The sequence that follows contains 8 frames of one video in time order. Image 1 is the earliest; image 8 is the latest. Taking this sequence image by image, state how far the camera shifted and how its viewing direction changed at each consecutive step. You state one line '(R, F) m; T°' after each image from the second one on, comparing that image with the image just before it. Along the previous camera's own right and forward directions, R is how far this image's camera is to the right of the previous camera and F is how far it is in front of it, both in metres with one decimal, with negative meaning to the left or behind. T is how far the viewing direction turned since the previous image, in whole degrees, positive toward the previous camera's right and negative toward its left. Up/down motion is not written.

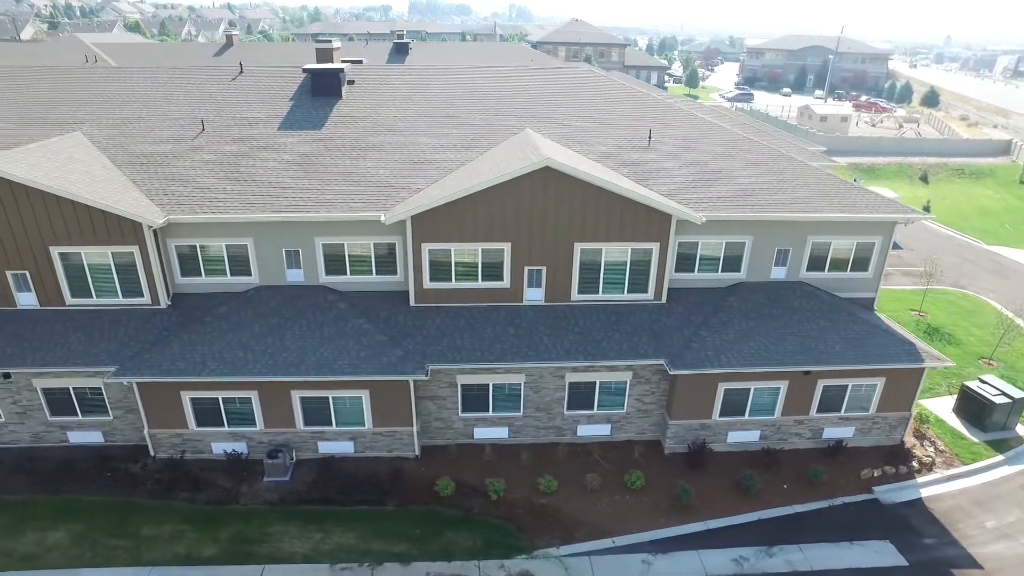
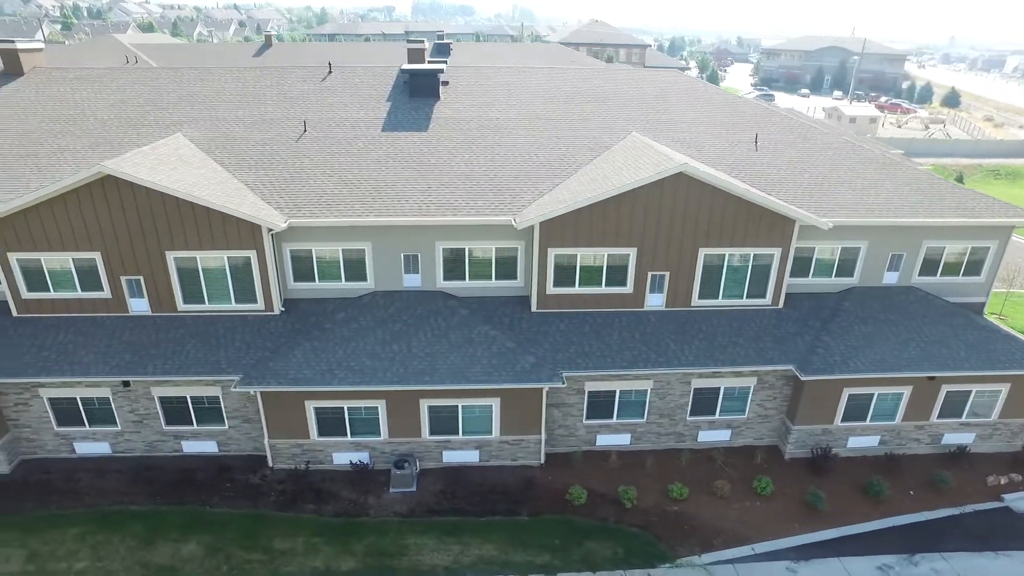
(-6.7, +0.3) m; 0°
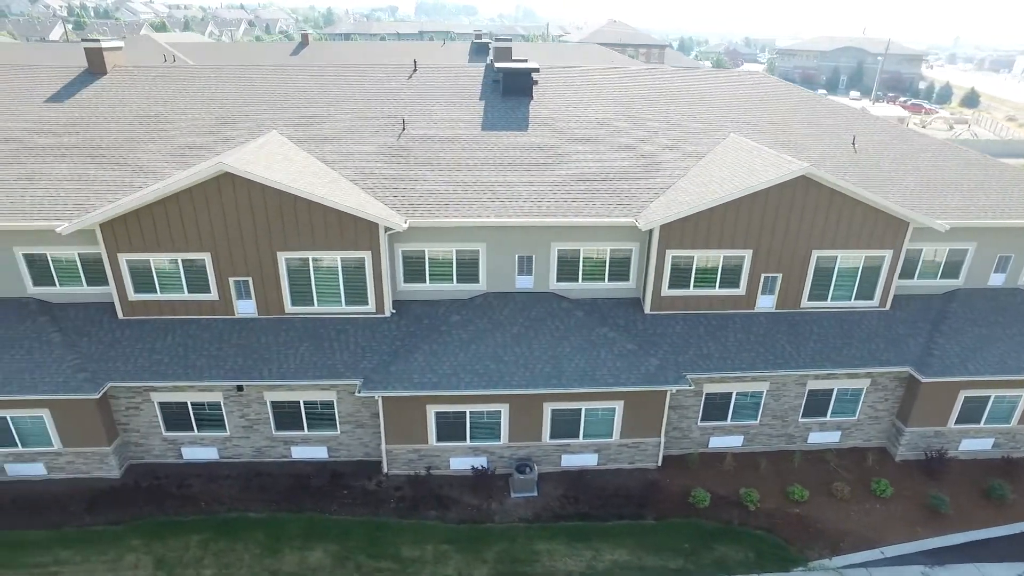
(-6.1, +0.3) m; 0°
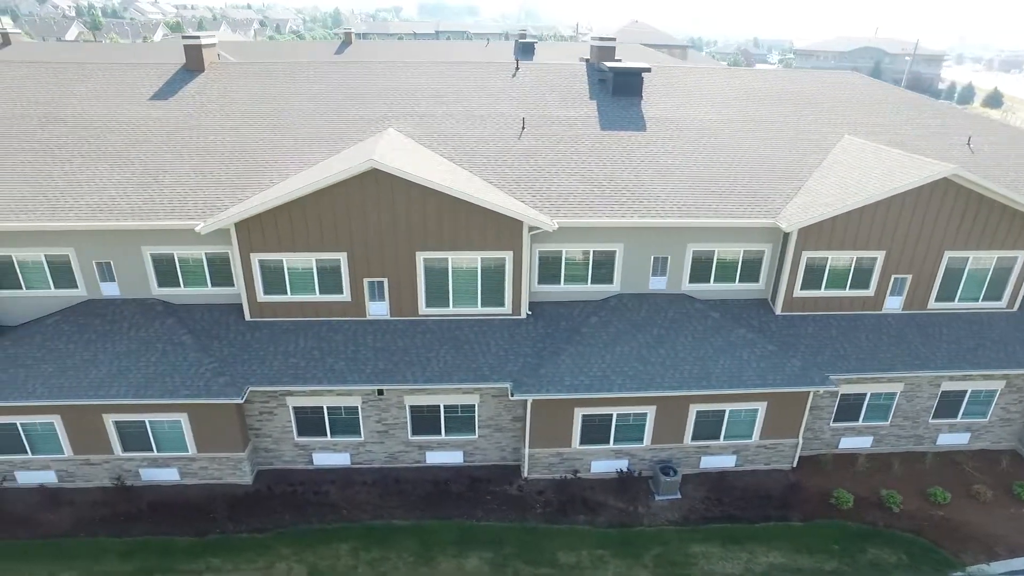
(-7.1, +0.2) m; 0°
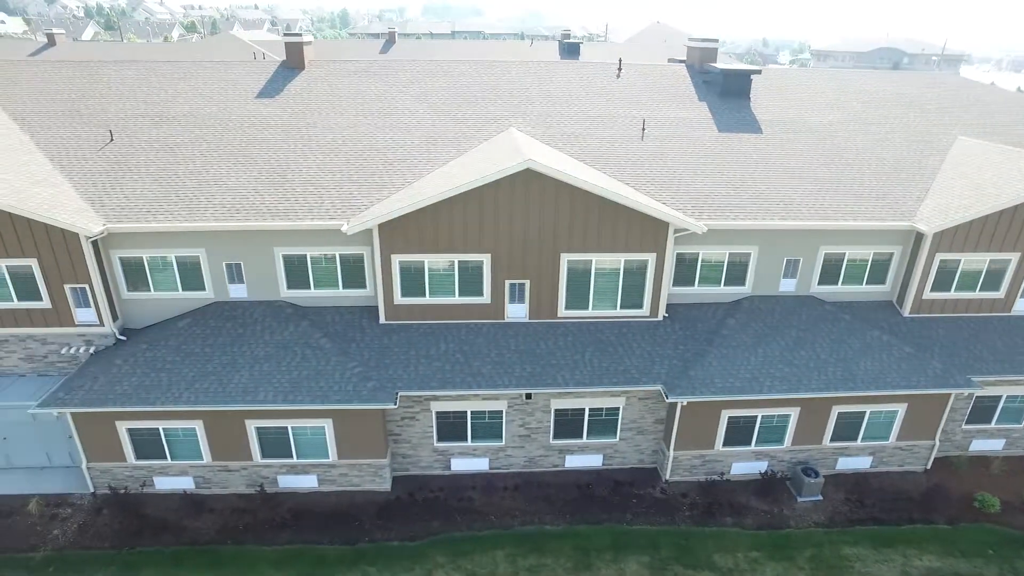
(-7.0, +0.2) m; 0°
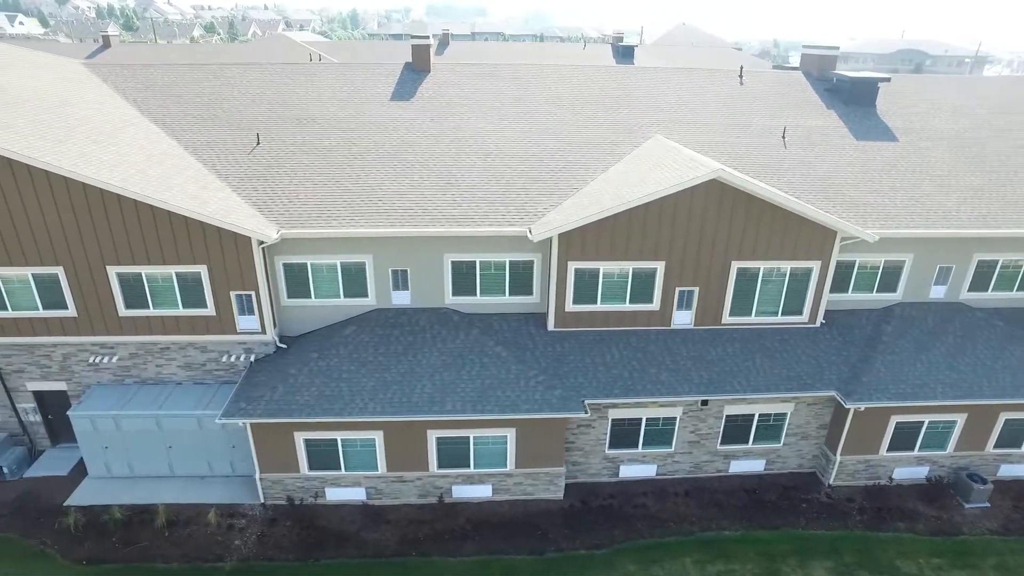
(-8.5, 0.0) m; 0°
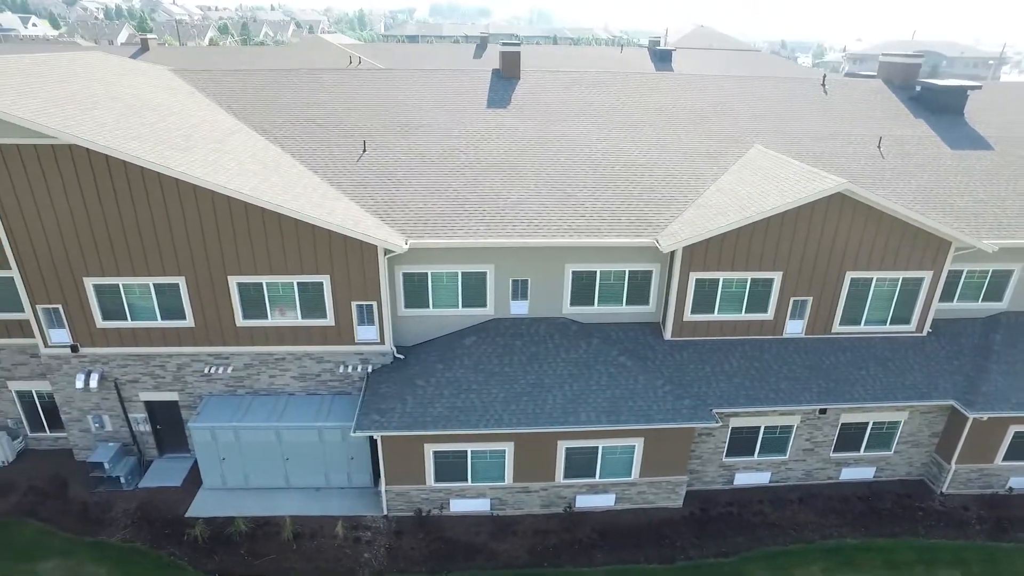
(-5.9, 0.0) m; 0°
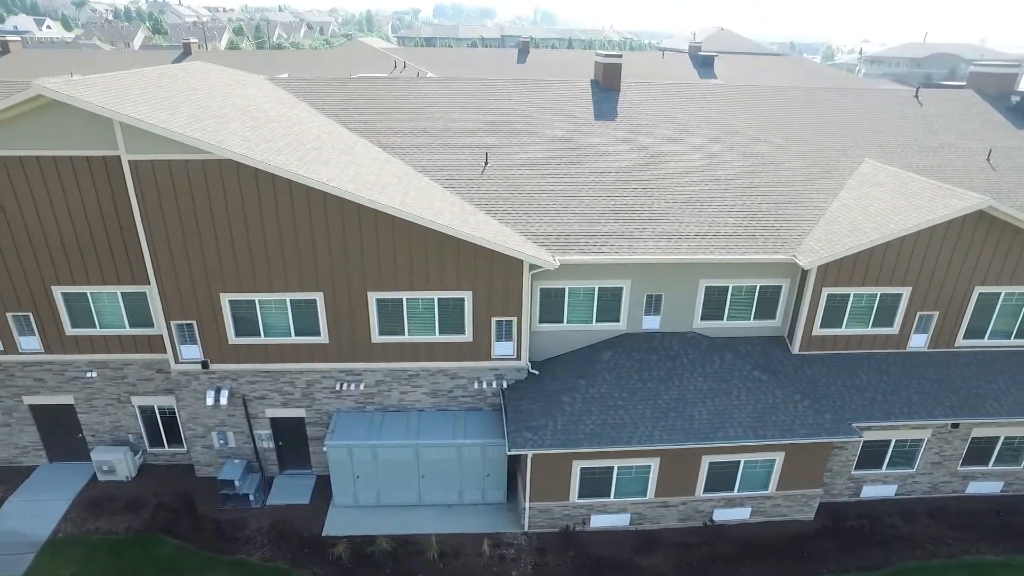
(-6.7, 0.0) m; 0°
